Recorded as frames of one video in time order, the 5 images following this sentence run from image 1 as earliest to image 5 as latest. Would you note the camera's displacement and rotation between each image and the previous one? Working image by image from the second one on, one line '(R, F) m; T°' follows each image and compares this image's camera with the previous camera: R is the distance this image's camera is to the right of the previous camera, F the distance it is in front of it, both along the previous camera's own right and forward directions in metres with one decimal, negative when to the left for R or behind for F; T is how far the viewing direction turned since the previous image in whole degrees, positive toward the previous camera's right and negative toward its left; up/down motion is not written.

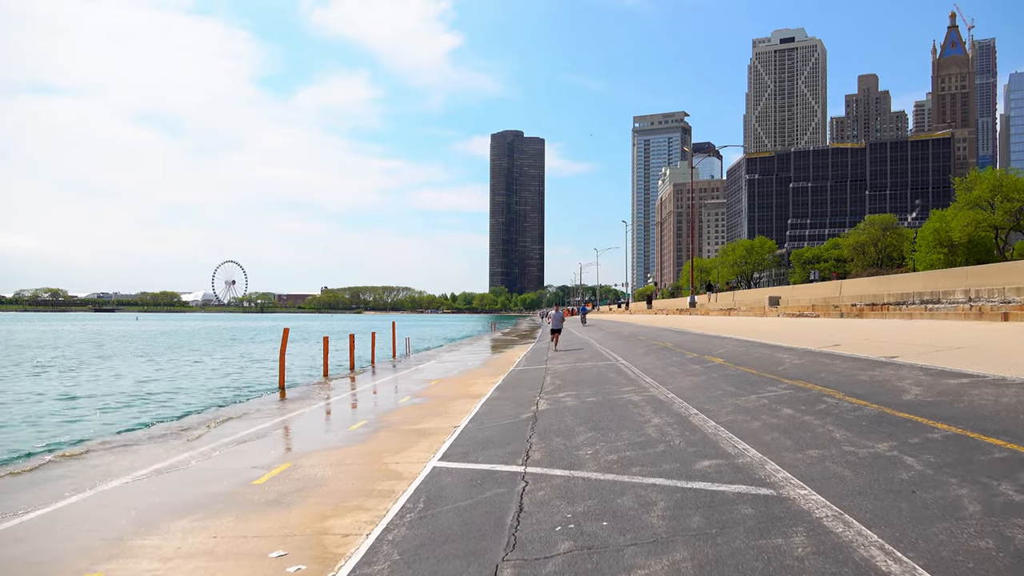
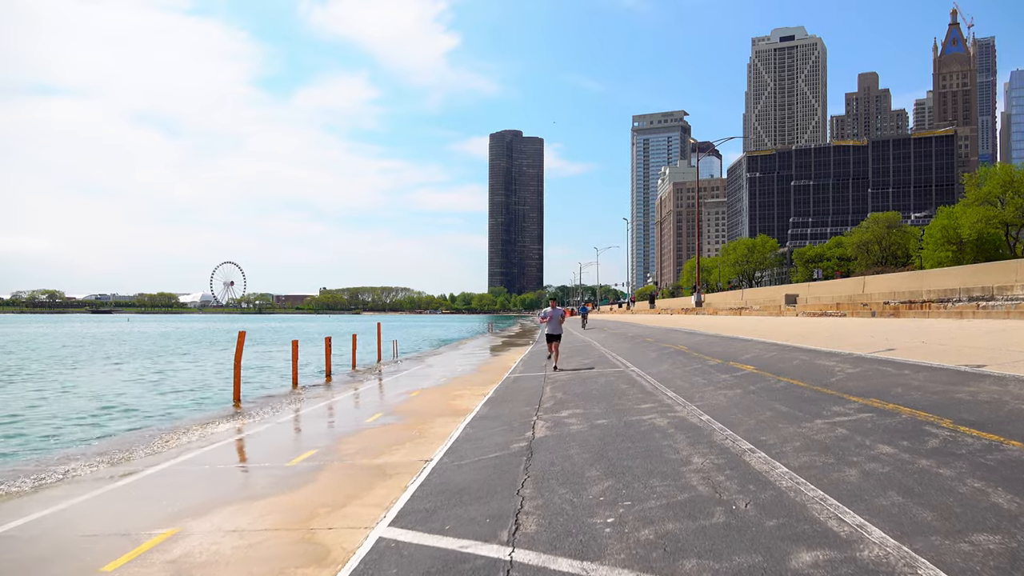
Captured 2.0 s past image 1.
(+0.1, +2.8) m; 0°
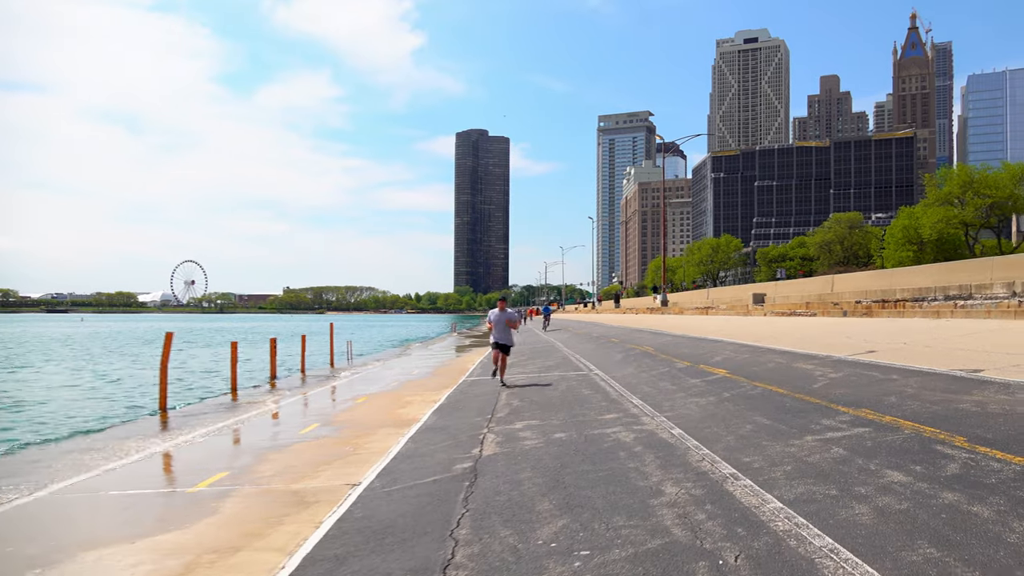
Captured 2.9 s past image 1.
(+0.3, +1.3) m; +3°
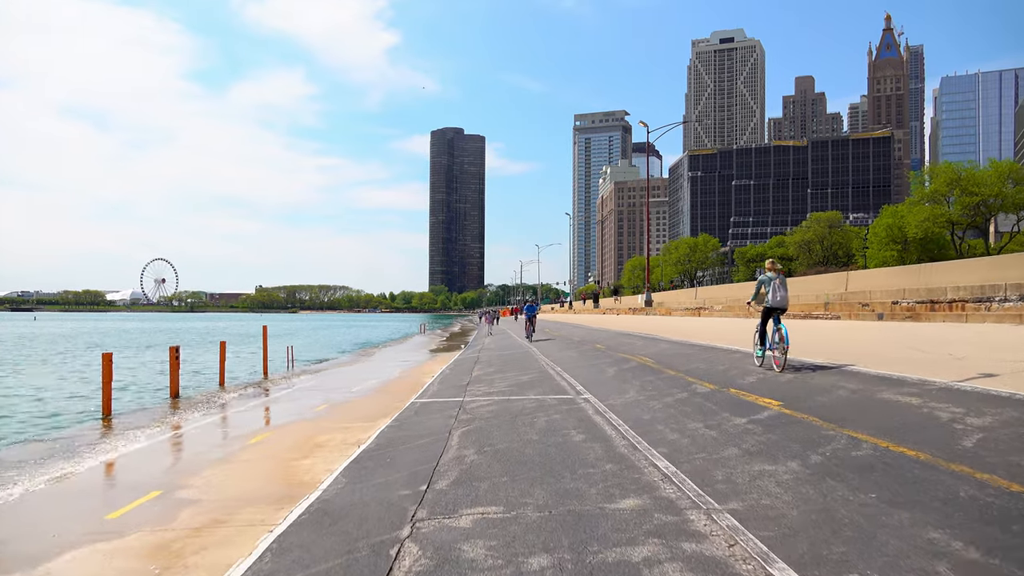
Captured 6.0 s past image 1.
(+0.3, +4.5) m; +2°
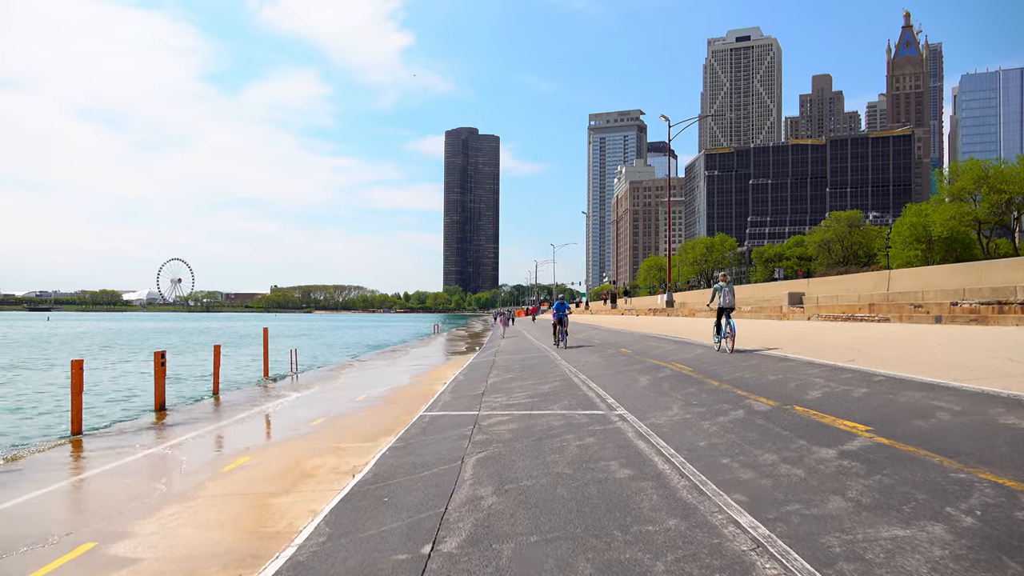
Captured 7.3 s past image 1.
(-0.1, +1.8) m; -1°
